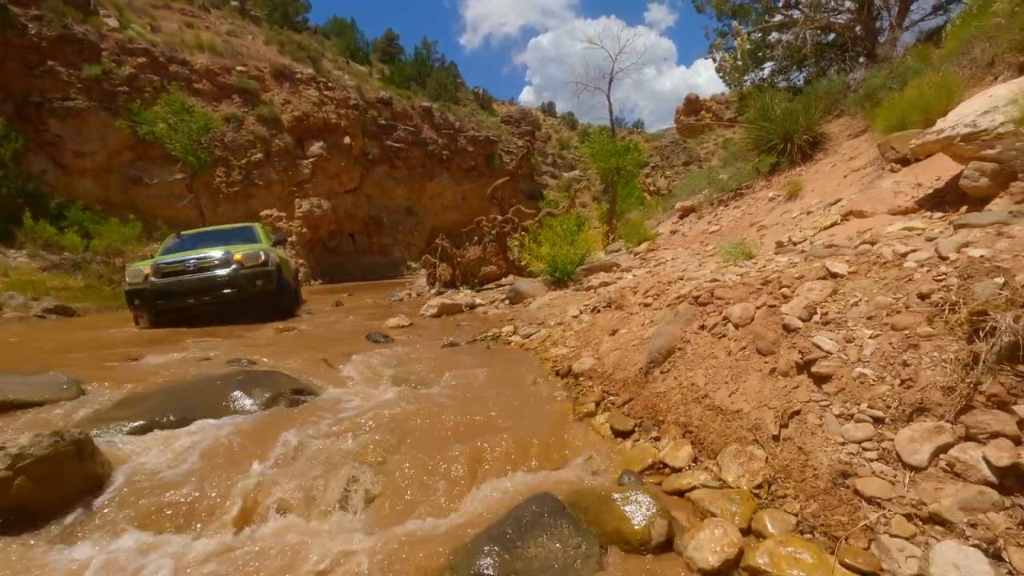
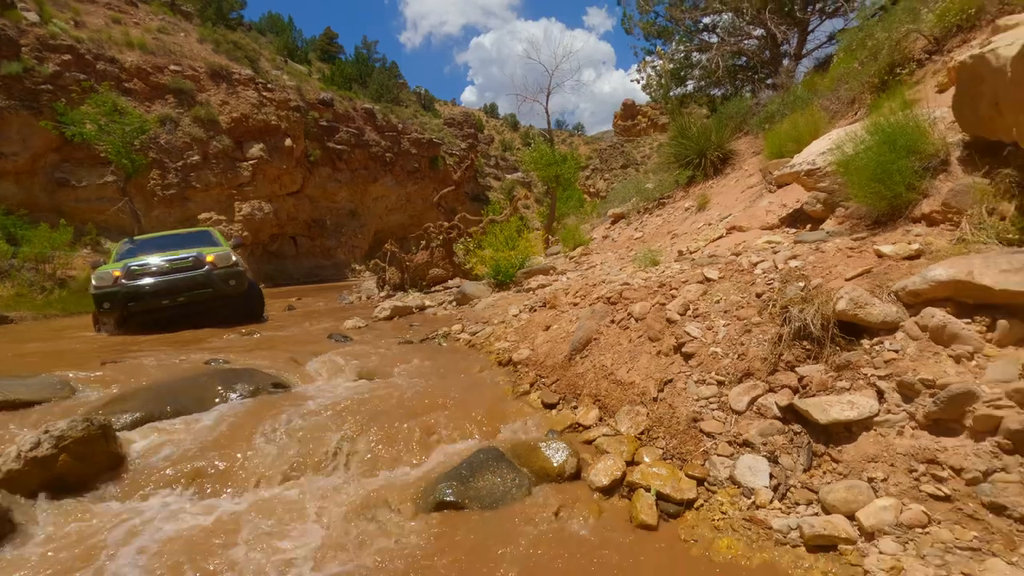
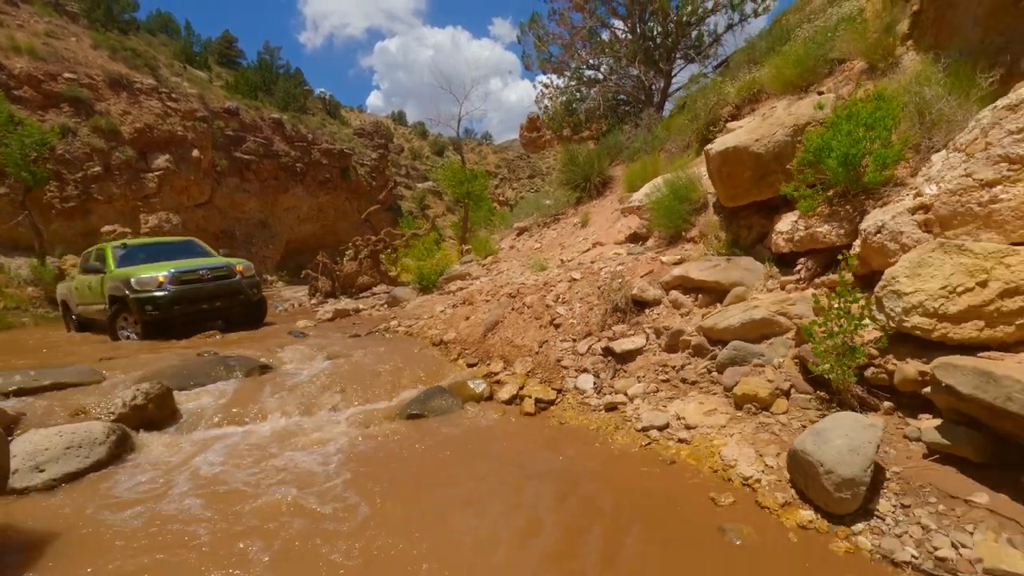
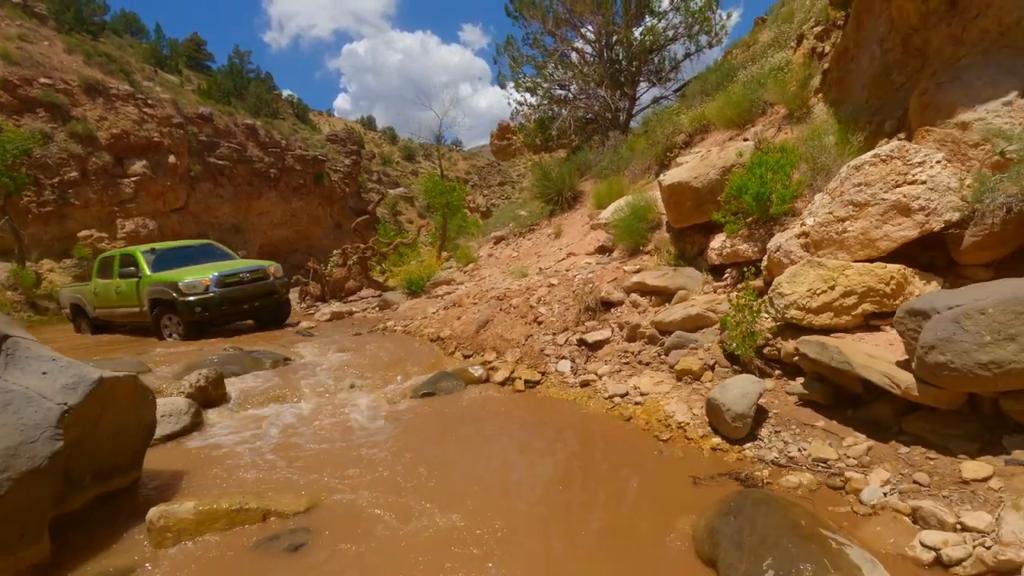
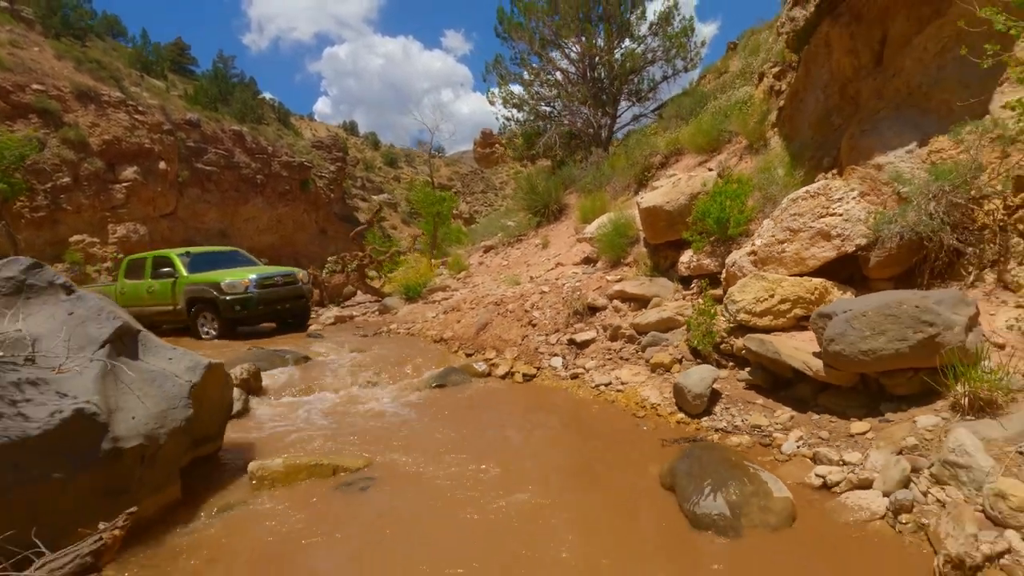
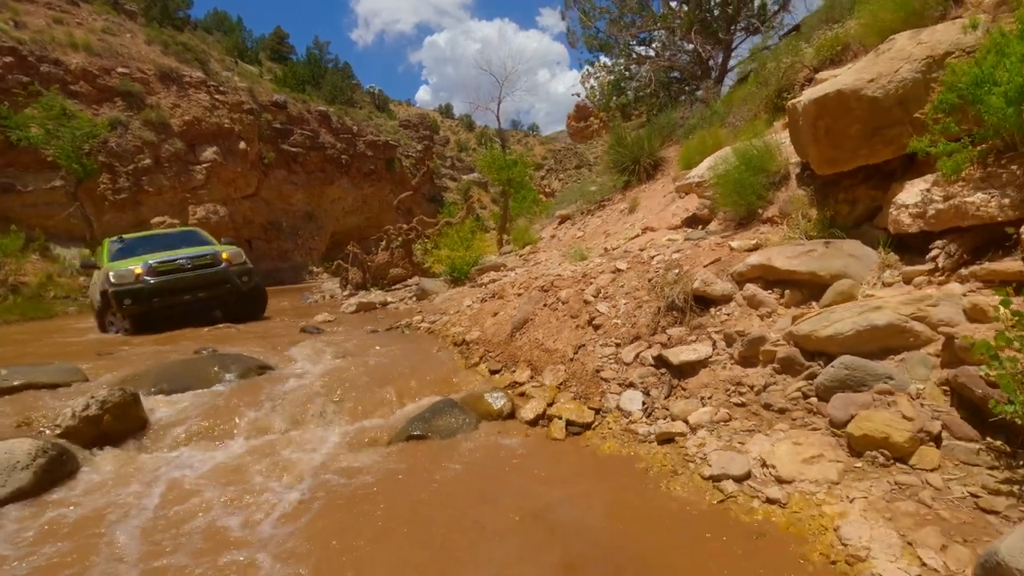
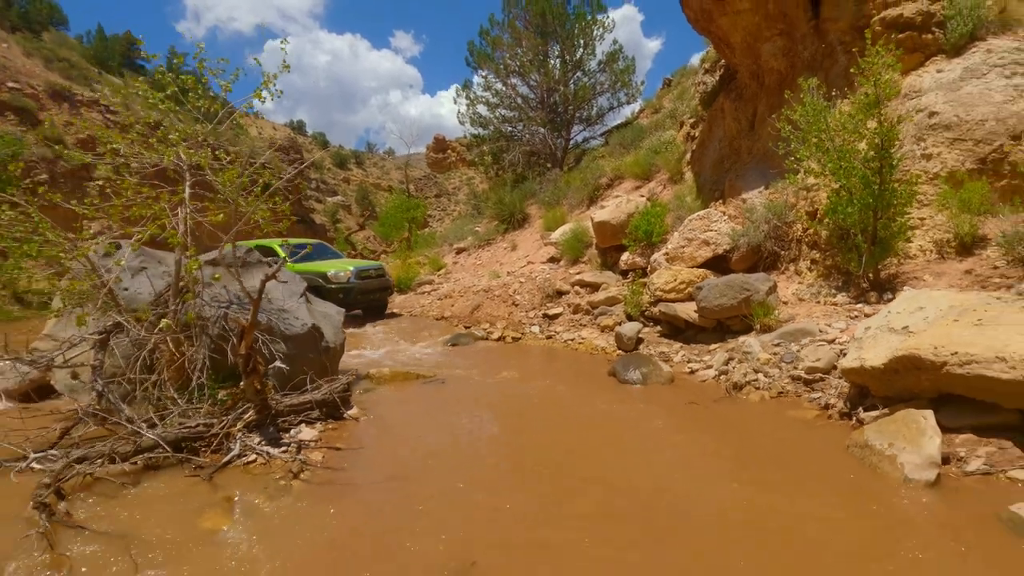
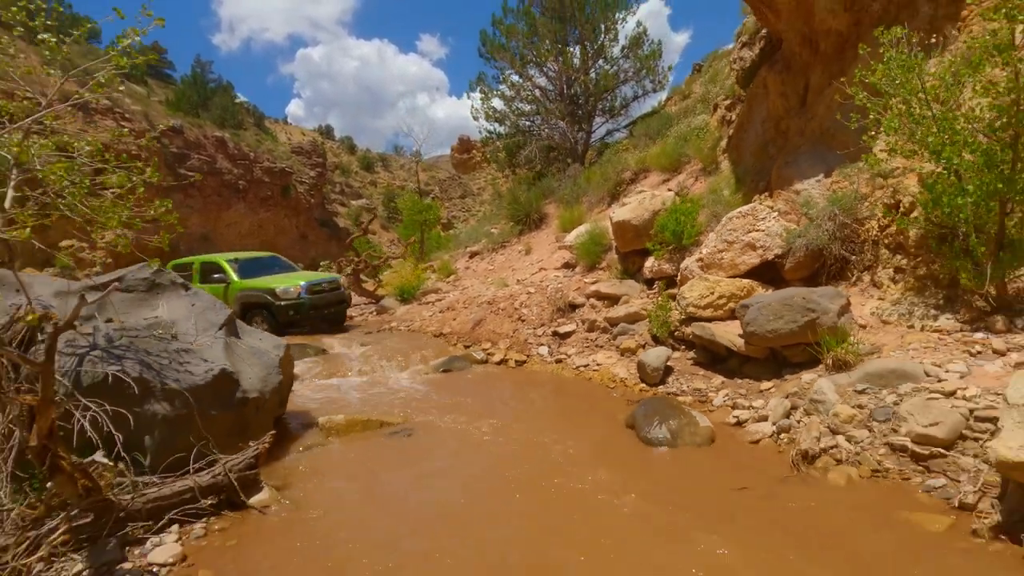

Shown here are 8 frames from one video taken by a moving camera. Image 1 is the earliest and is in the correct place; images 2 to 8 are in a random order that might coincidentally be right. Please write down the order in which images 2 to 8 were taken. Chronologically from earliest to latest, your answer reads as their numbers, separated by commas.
2, 6, 3, 4, 5, 8, 7
